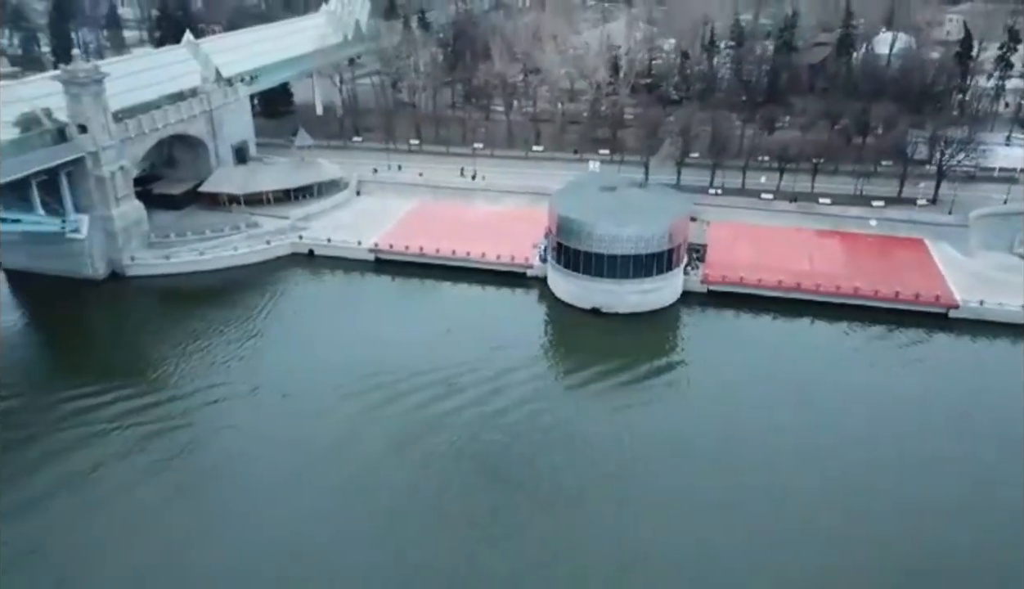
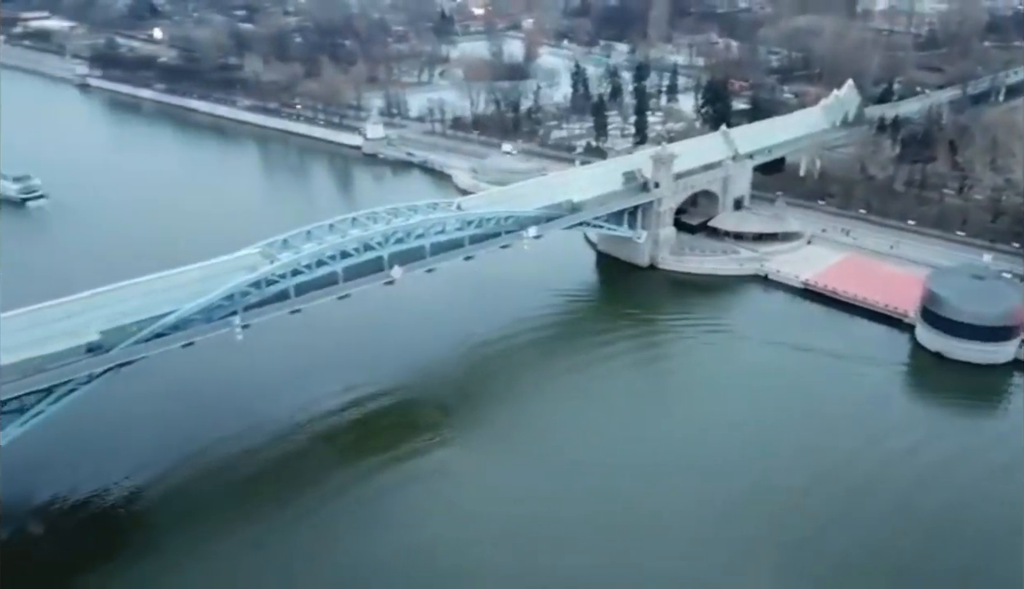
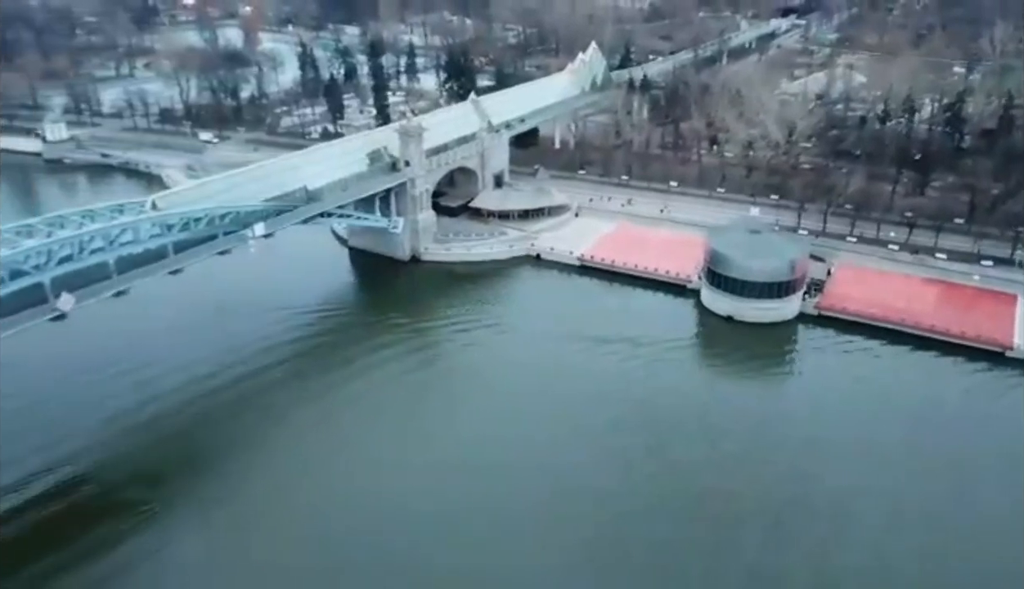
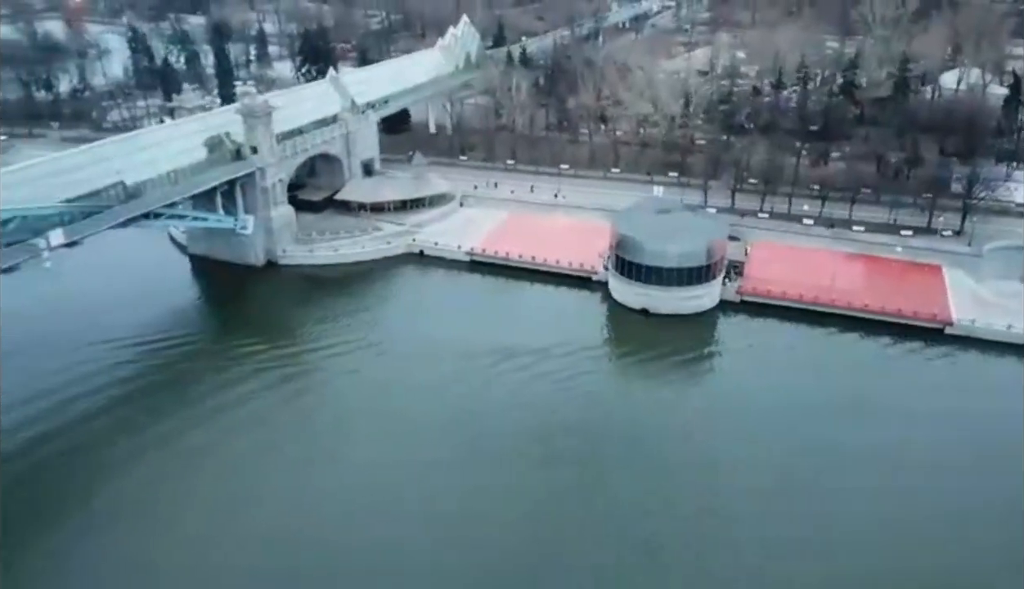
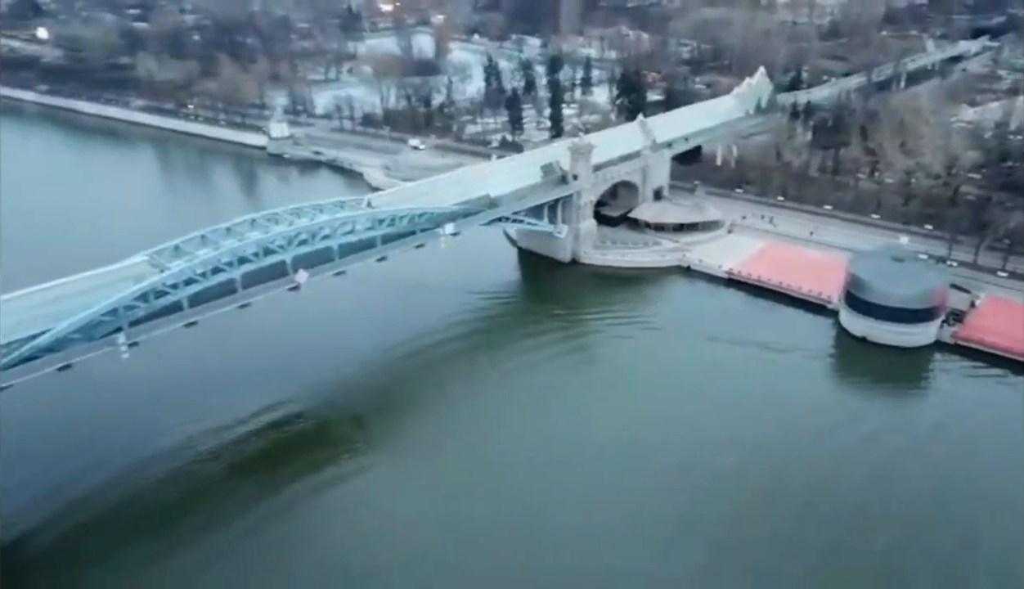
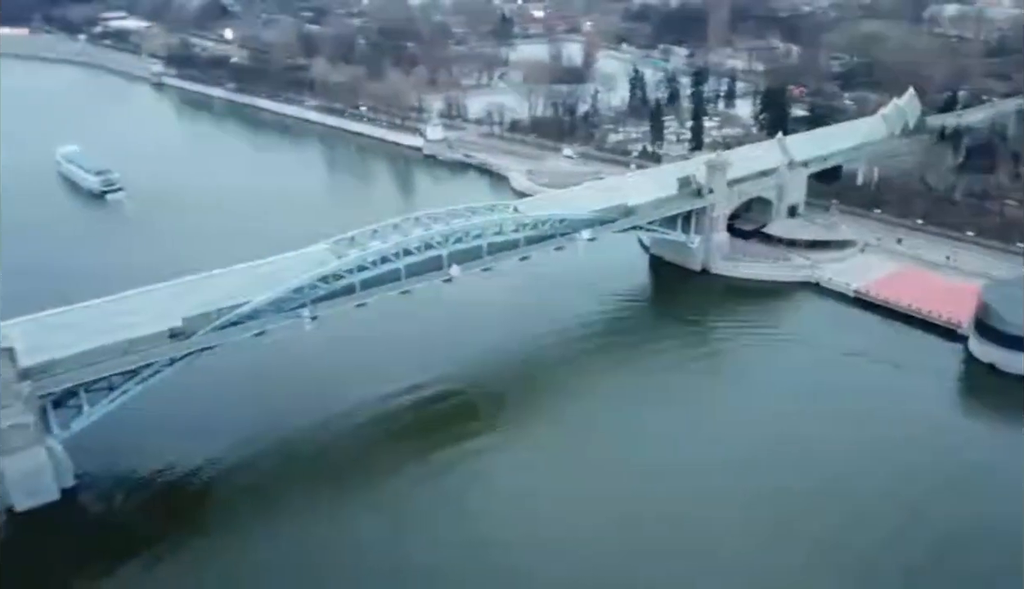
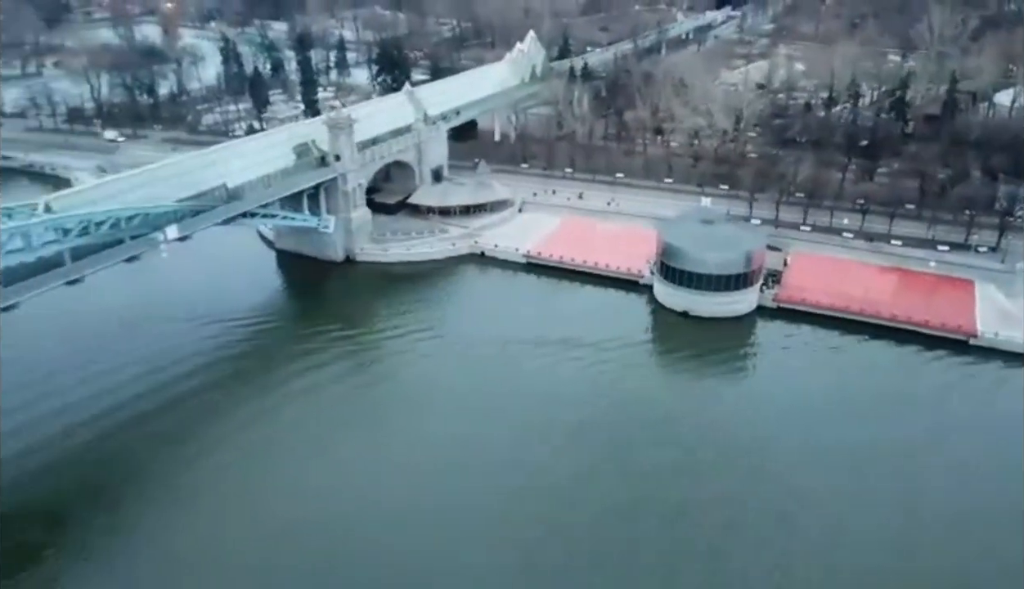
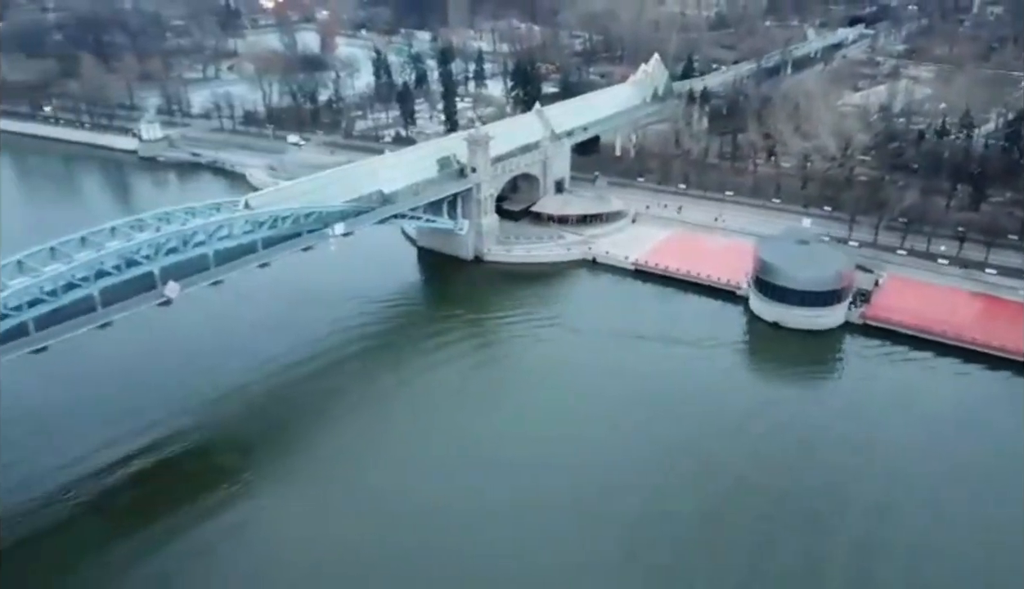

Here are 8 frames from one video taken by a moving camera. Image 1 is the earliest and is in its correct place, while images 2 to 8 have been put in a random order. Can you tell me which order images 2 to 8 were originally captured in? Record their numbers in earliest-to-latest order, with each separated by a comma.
4, 7, 3, 8, 5, 2, 6
